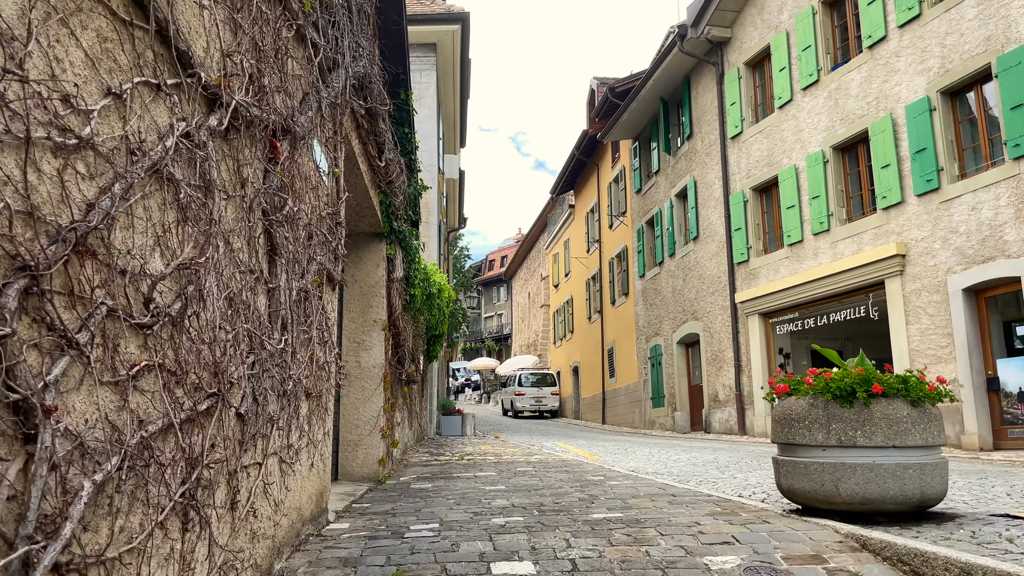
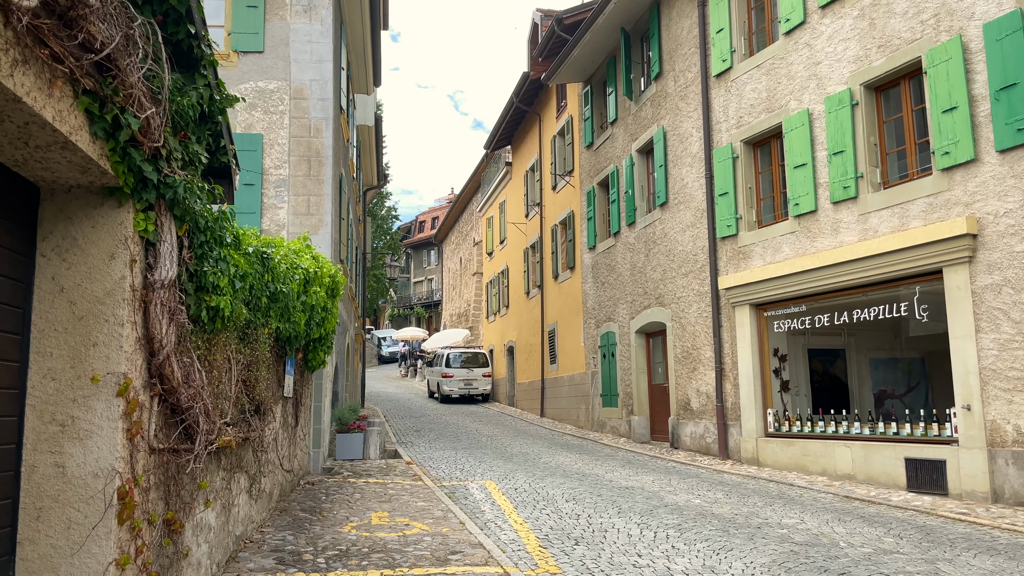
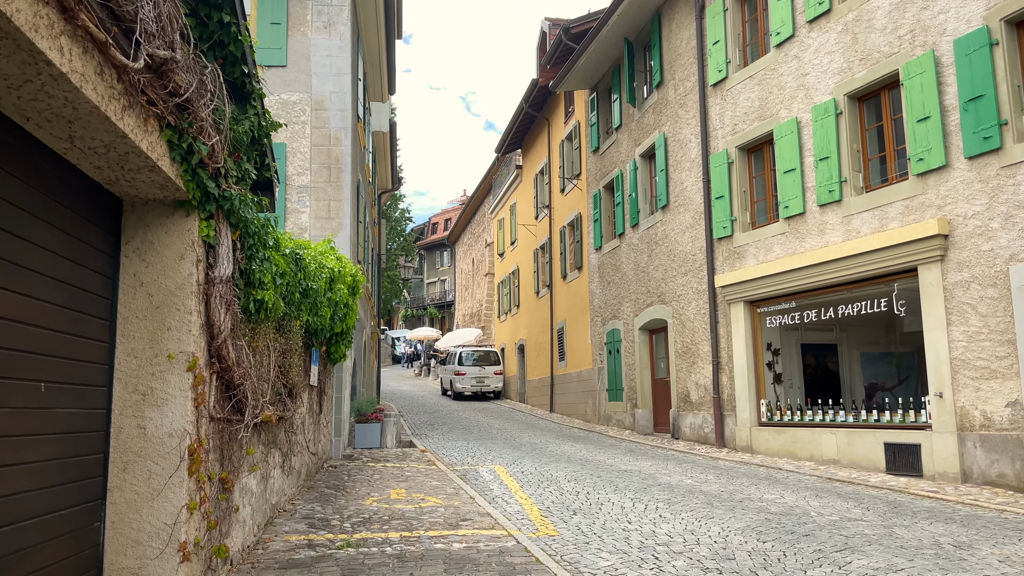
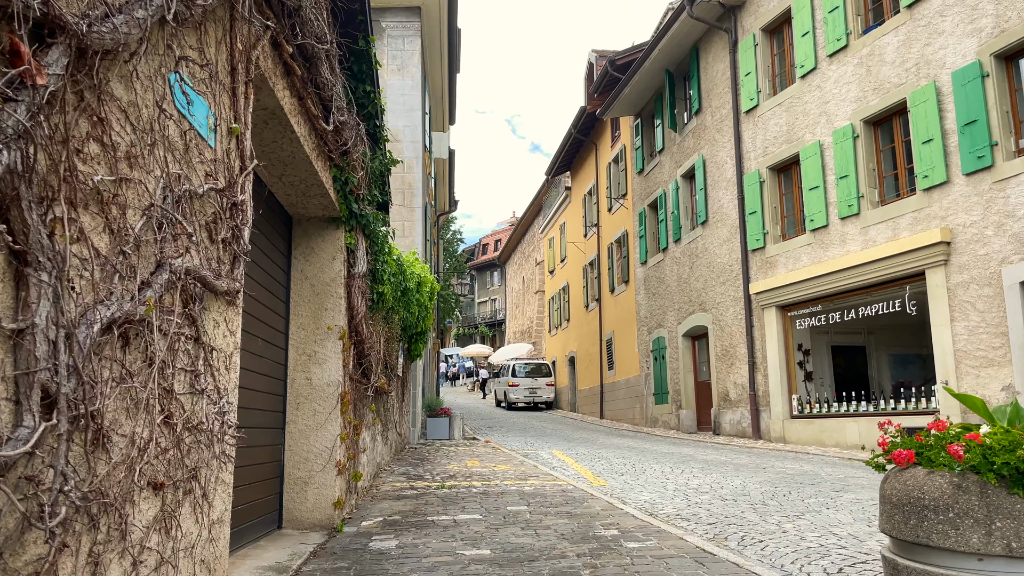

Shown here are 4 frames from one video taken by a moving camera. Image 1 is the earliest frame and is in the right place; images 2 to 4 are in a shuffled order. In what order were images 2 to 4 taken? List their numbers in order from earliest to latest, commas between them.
4, 3, 2
